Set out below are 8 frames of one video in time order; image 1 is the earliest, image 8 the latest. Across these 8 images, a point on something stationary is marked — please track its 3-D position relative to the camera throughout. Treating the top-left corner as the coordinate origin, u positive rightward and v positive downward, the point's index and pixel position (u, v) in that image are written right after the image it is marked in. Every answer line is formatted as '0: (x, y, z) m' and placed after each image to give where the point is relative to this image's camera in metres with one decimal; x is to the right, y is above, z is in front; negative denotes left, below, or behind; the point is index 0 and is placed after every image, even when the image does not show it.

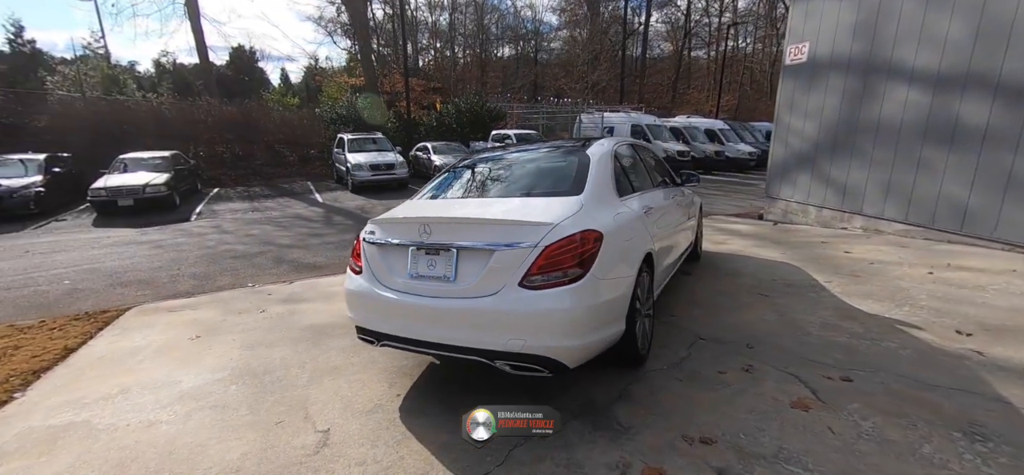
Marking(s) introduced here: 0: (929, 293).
0: (+3.5, -0.5, +3.7) m
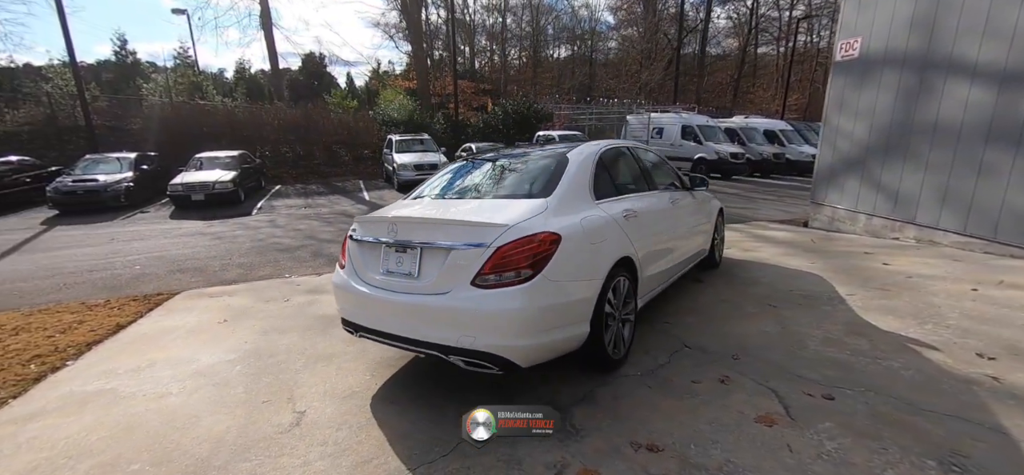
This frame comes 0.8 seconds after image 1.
0: (+3.4, -0.6, +3.3) m
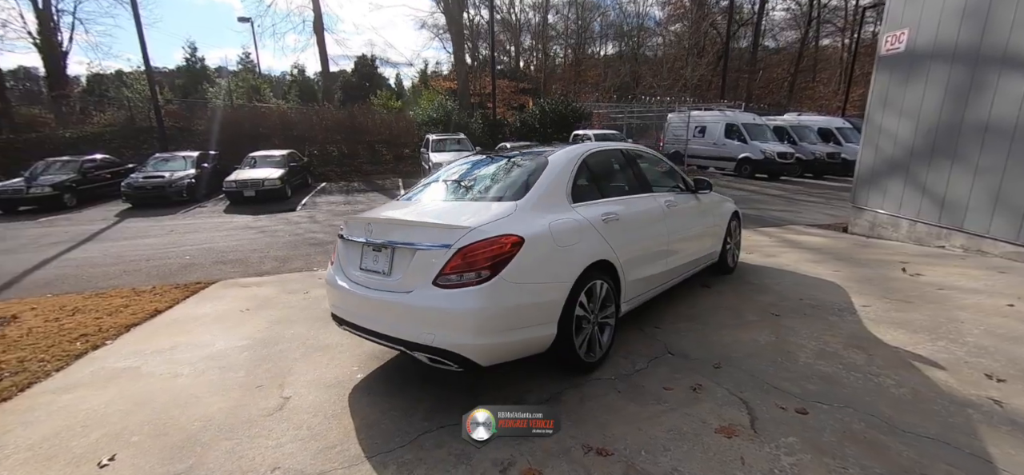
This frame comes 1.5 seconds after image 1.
0: (+3.3, -0.6, +3.0) m
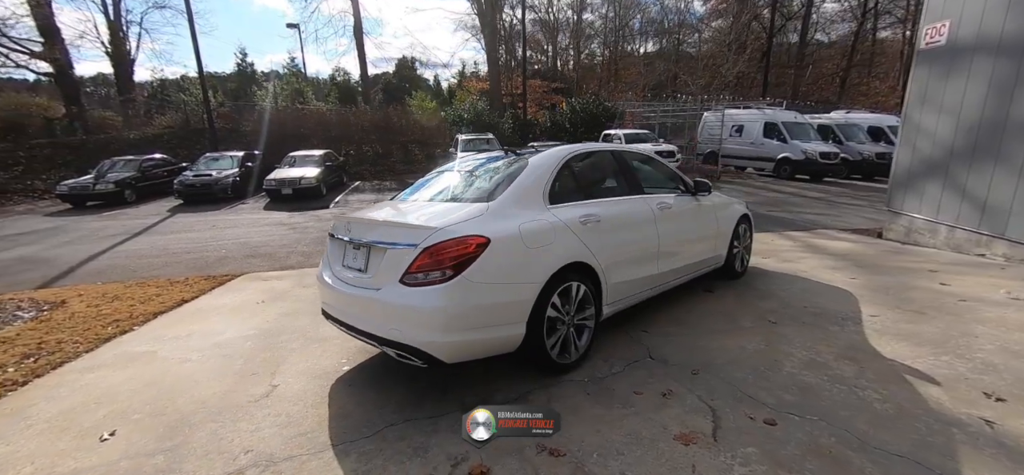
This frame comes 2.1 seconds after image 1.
0: (+3.2, -0.7, +2.8) m
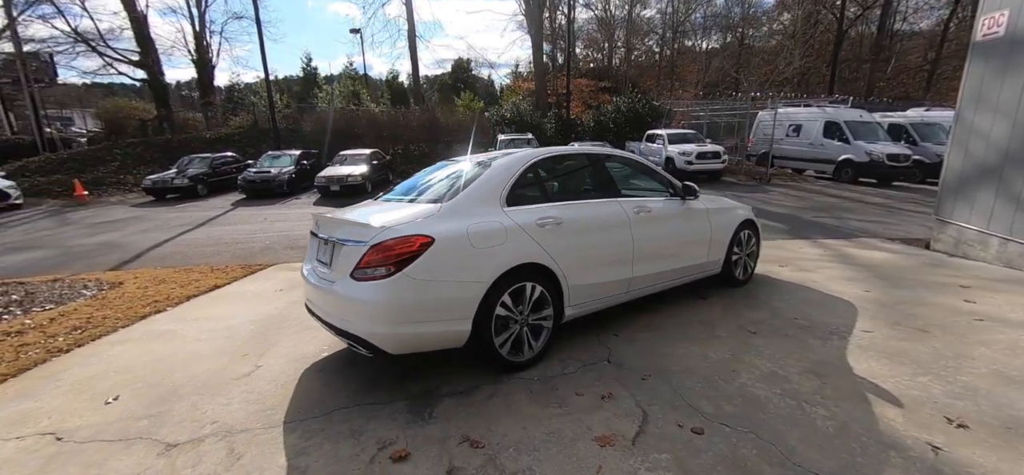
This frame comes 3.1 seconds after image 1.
0: (+2.9, -0.8, +2.6) m
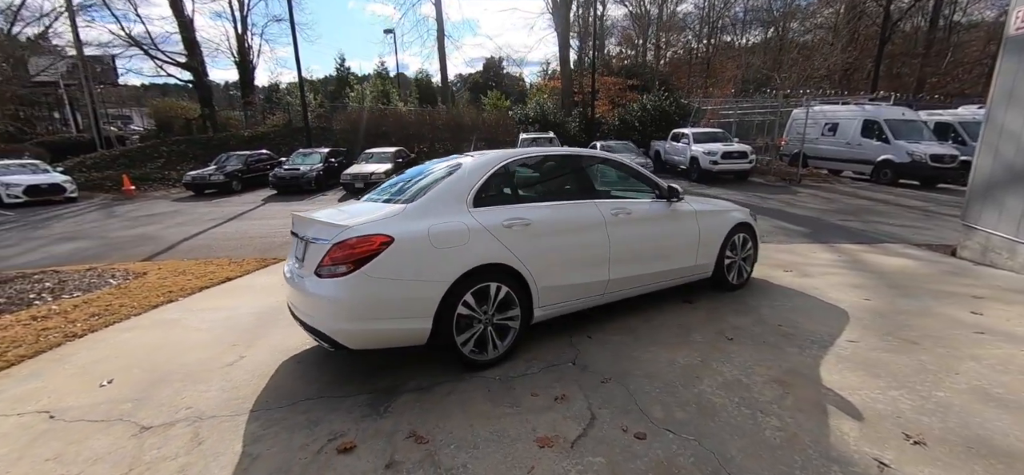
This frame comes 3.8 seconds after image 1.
0: (+2.6, -0.8, +2.4) m
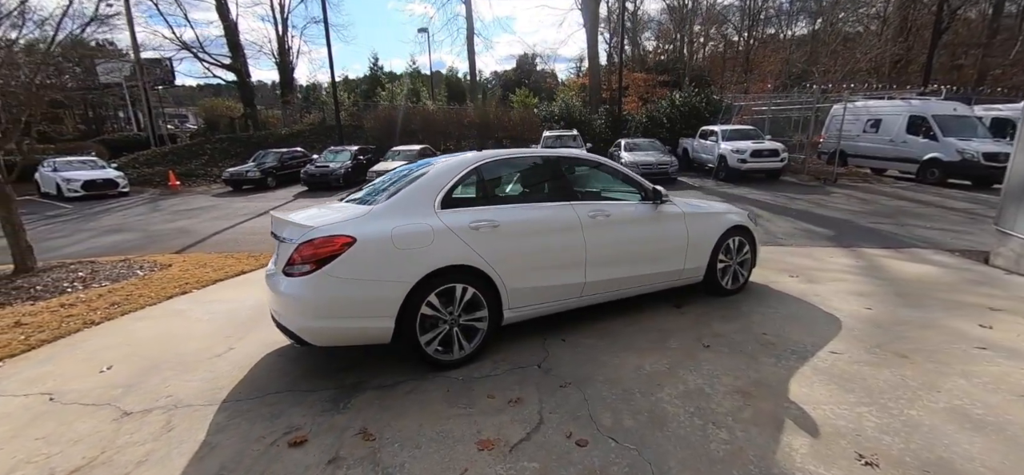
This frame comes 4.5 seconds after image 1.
0: (+2.4, -0.9, +2.3) m
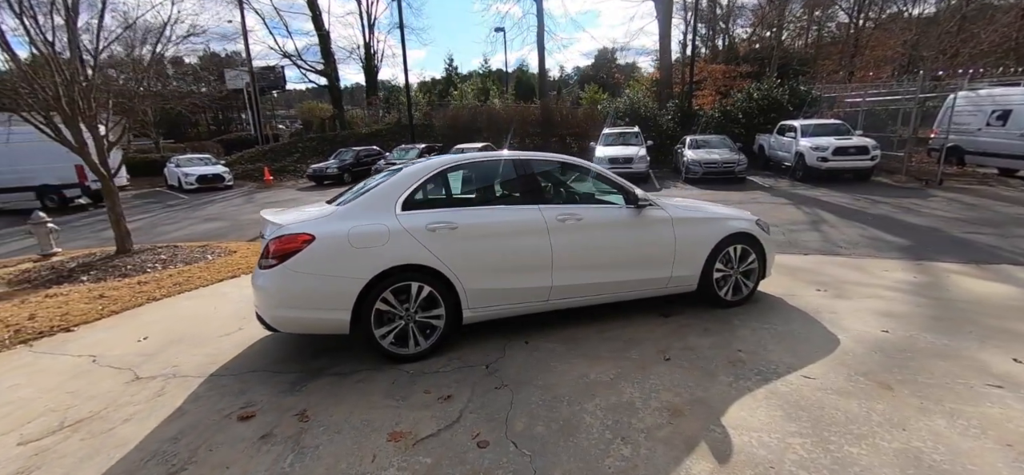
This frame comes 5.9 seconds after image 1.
0: (+1.9, -1.0, +2.0) m
